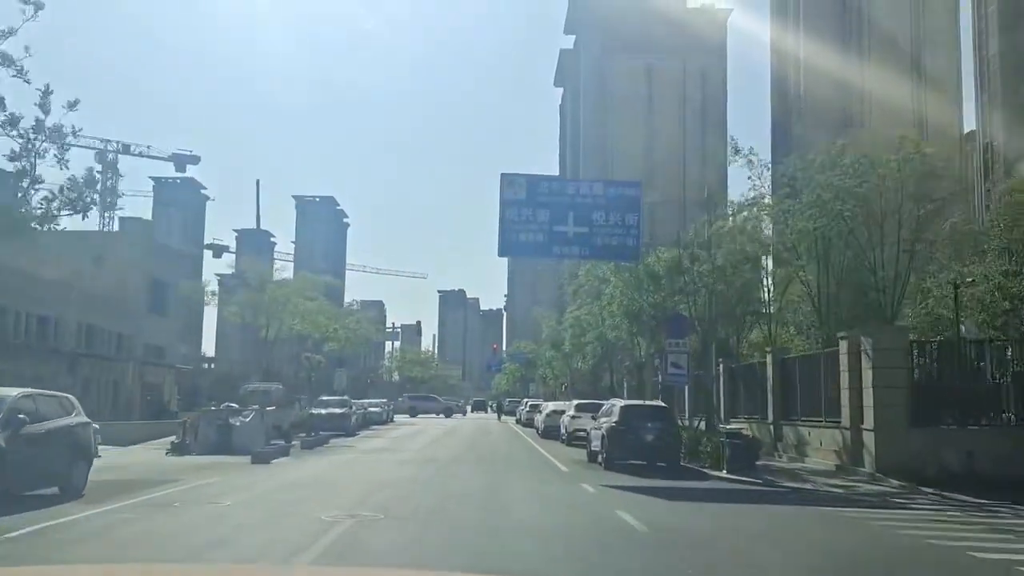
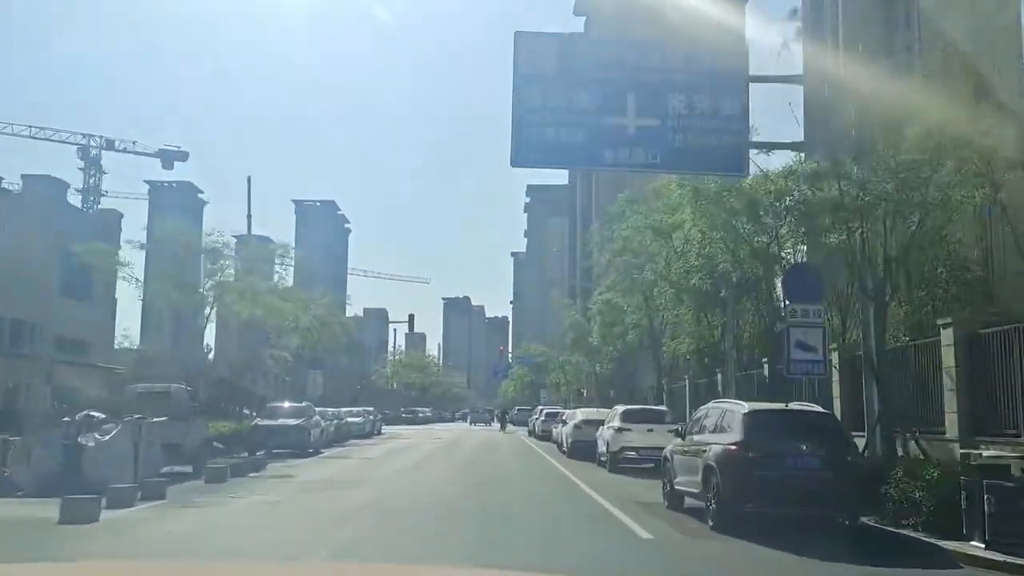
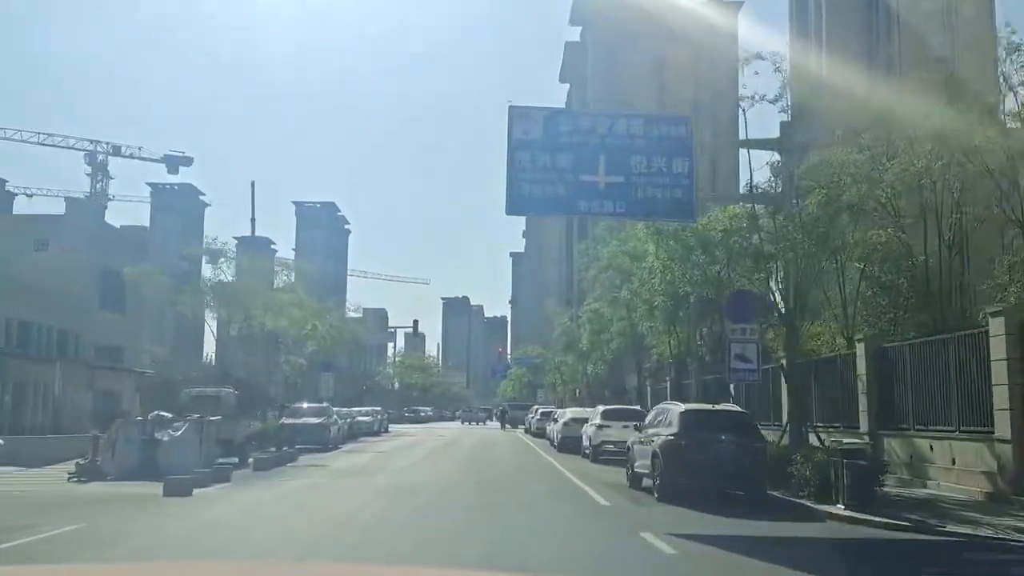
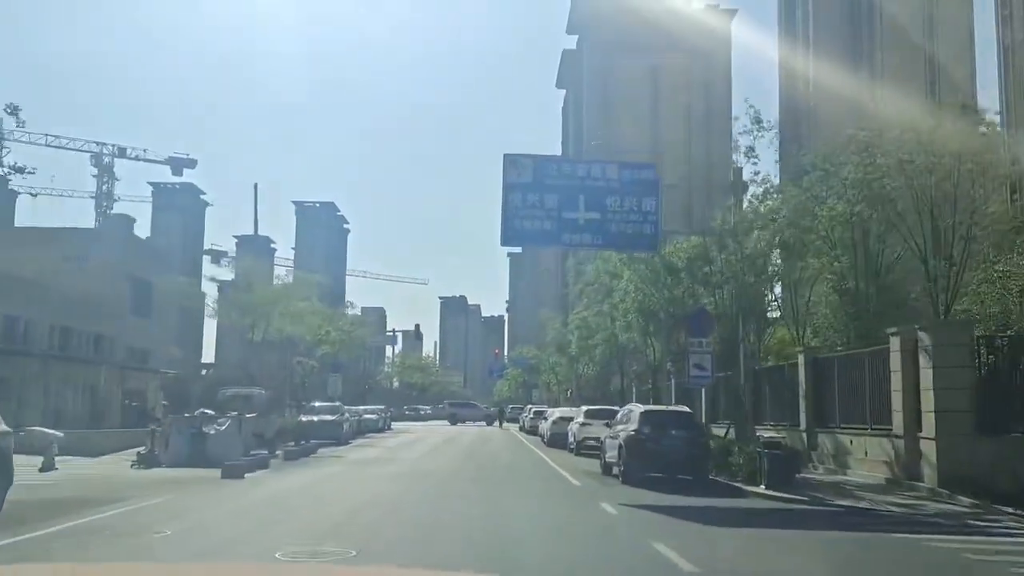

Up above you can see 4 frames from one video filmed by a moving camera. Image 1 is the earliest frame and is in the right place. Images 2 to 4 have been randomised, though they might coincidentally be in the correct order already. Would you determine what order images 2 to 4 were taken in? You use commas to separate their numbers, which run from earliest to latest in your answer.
4, 3, 2
